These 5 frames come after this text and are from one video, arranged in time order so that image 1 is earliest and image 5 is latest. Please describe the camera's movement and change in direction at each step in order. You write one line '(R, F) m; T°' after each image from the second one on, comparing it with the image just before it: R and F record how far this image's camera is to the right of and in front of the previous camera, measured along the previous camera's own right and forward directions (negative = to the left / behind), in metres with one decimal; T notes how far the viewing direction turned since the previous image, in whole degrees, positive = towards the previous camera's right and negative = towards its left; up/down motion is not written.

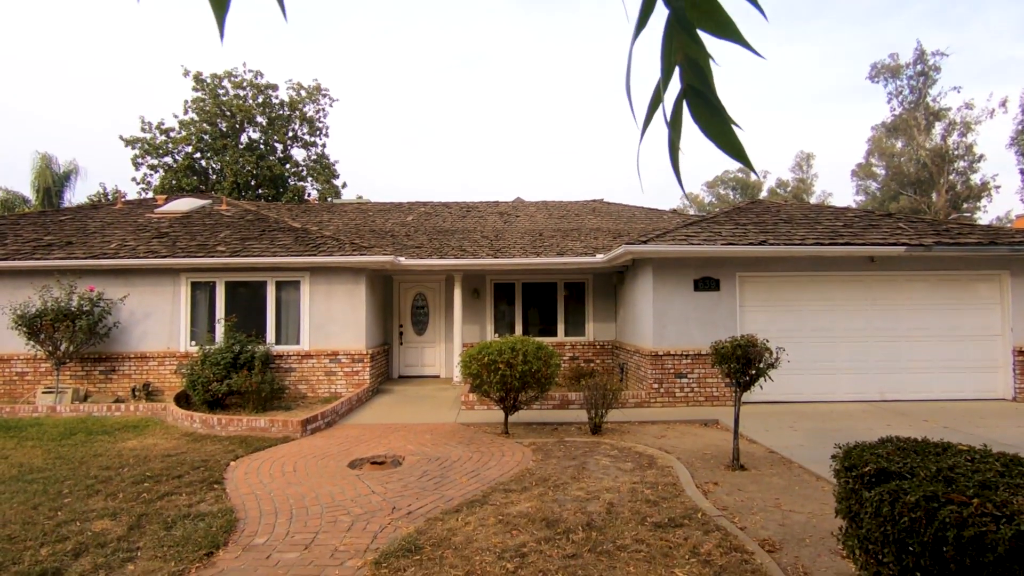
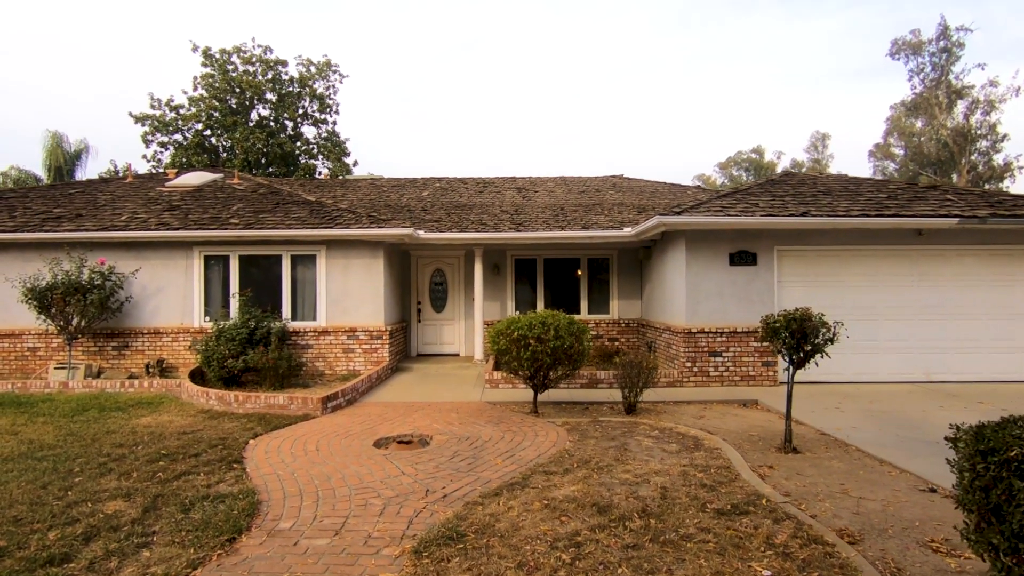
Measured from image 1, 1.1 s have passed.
(-0.3, +0.4) m; -1°
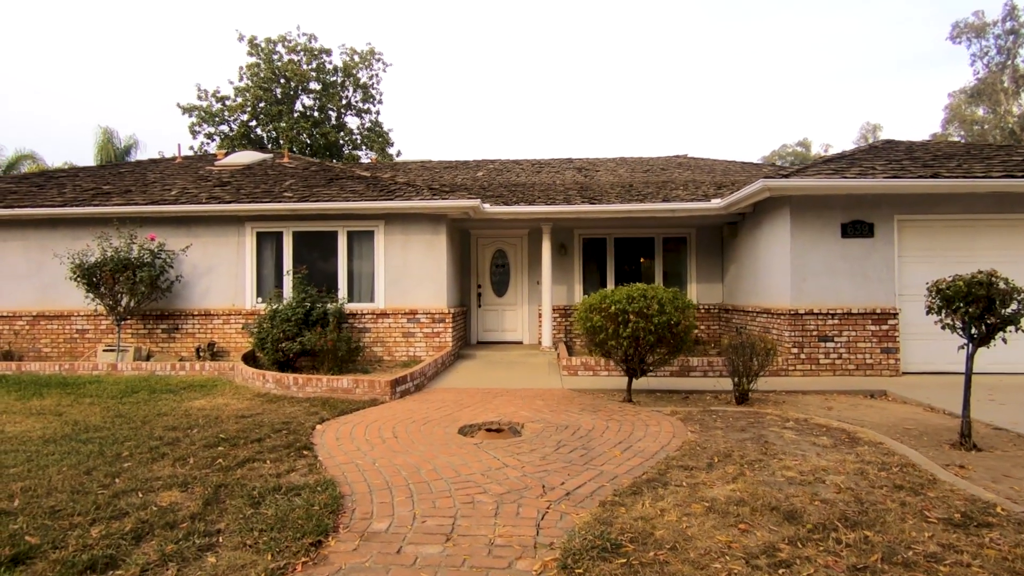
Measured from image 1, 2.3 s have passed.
(-0.7, +0.9) m; -3°
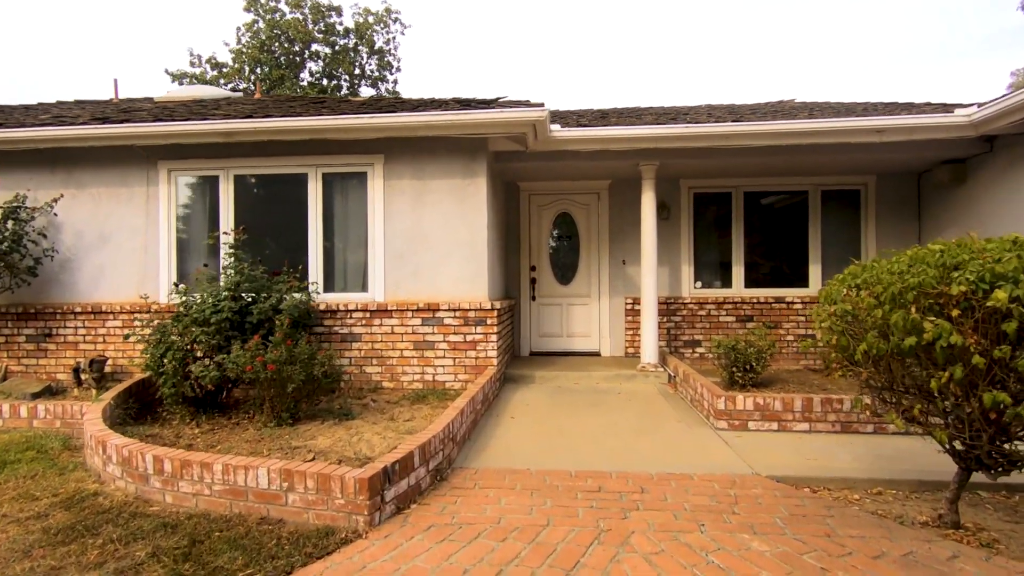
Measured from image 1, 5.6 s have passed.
(-0.6, +4.1) m; -2°
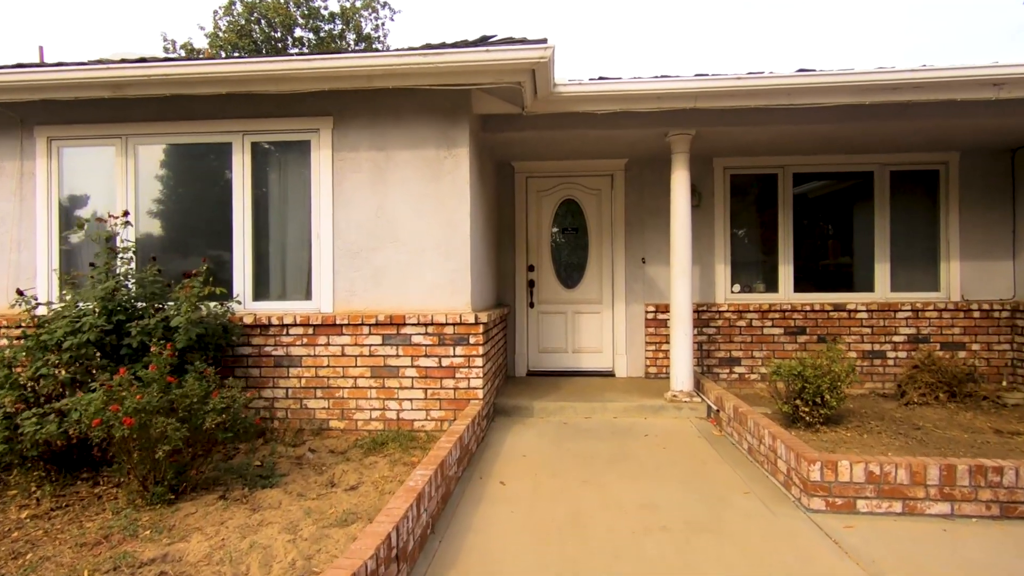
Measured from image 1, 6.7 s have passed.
(0.0, +1.5) m; 0°
